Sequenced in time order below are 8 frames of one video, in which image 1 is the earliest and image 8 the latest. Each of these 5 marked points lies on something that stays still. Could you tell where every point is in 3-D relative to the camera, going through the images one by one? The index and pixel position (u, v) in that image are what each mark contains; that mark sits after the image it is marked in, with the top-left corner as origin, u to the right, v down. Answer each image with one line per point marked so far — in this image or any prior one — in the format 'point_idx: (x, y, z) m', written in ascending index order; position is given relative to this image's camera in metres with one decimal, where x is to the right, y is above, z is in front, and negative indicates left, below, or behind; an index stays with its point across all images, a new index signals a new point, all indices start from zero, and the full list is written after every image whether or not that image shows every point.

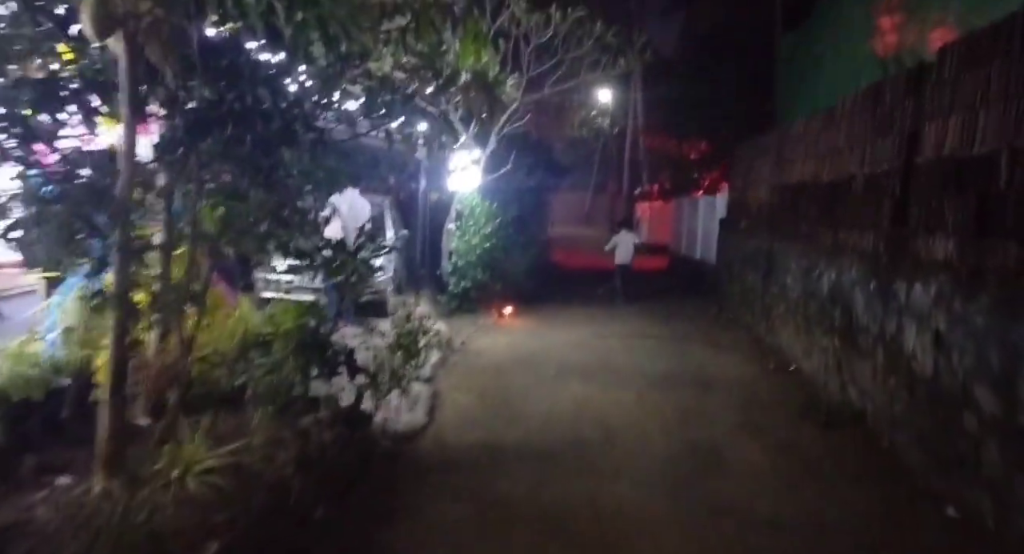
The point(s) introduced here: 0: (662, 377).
0: (+1.8, -1.2, +8.3) m
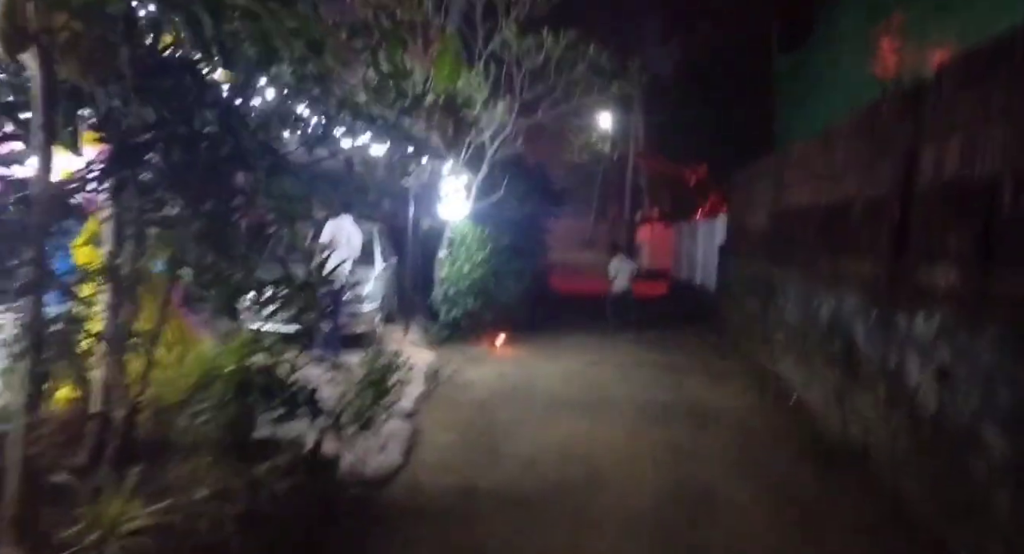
0: (+1.6, -1.5, +7.9) m
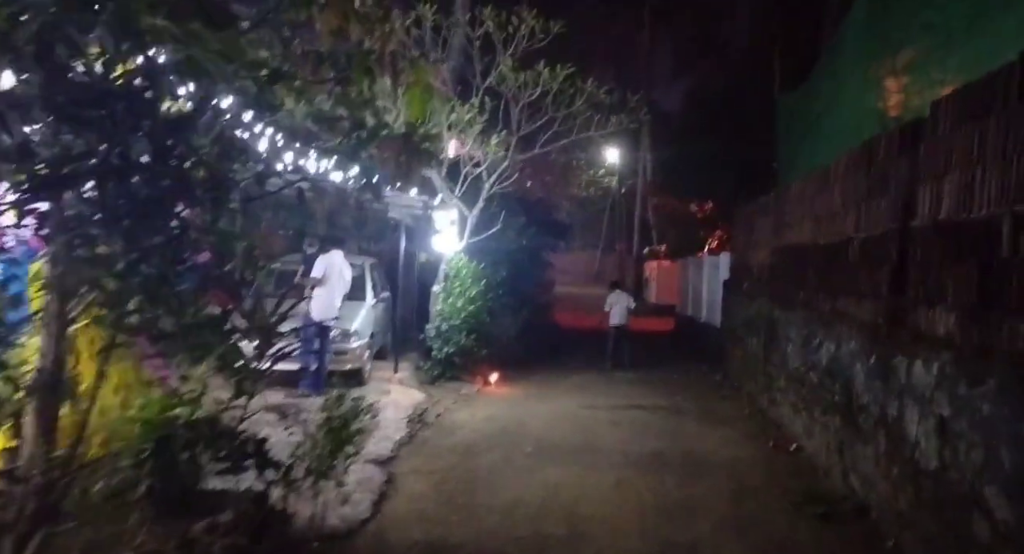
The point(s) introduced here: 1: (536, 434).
0: (+1.5, -2.0, +7.6) m
1: (+0.3, -1.9, +8.1) m
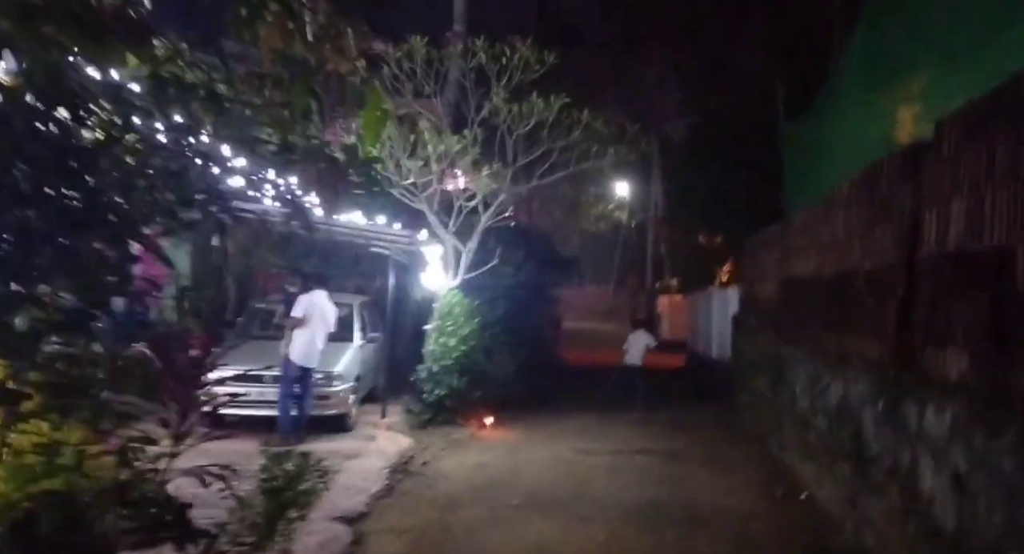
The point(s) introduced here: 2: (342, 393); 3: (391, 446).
0: (+1.3, -2.4, +7.0) m
1: (+0.1, -2.3, +7.6) m
2: (-2.2, -1.5, +8.9) m
3: (-1.6, -2.2, +8.8) m
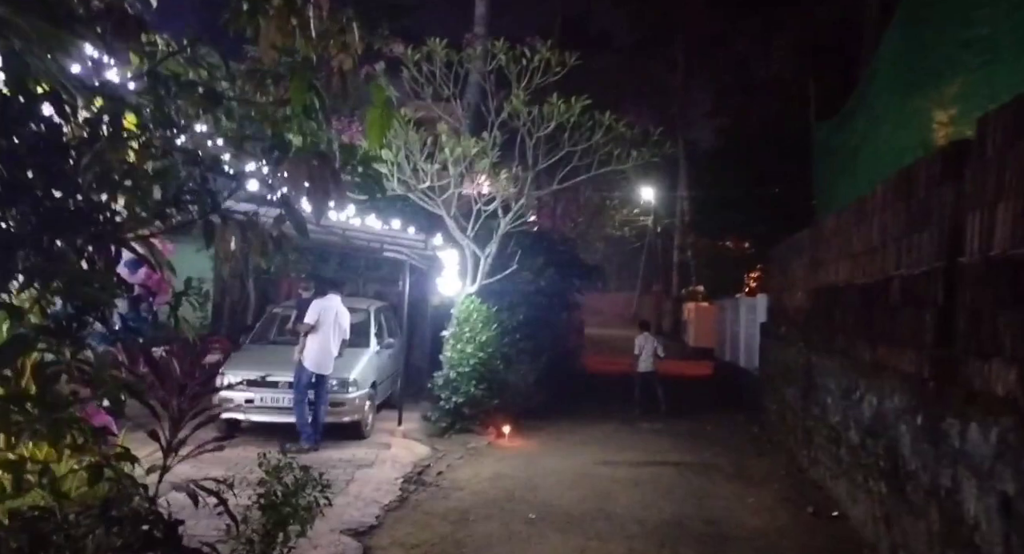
0: (+1.5, -2.4, +6.8) m
1: (+0.3, -2.4, +7.3) m
2: (-2.0, -1.6, +8.8) m
3: (-1.3, -2.2, +8.6) m
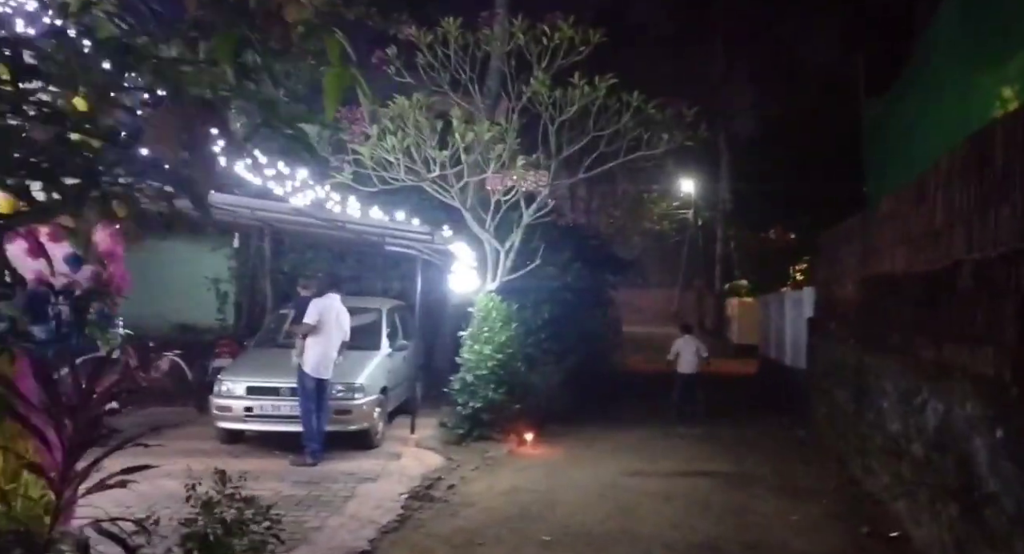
0: (+1.6, -2.4, +6.0) m
1: (+0.5, -2.3, +6.6) m
2: (-1.8, -1.5, +8.2) m
3: (-1.1, -2.2, +8.0) m
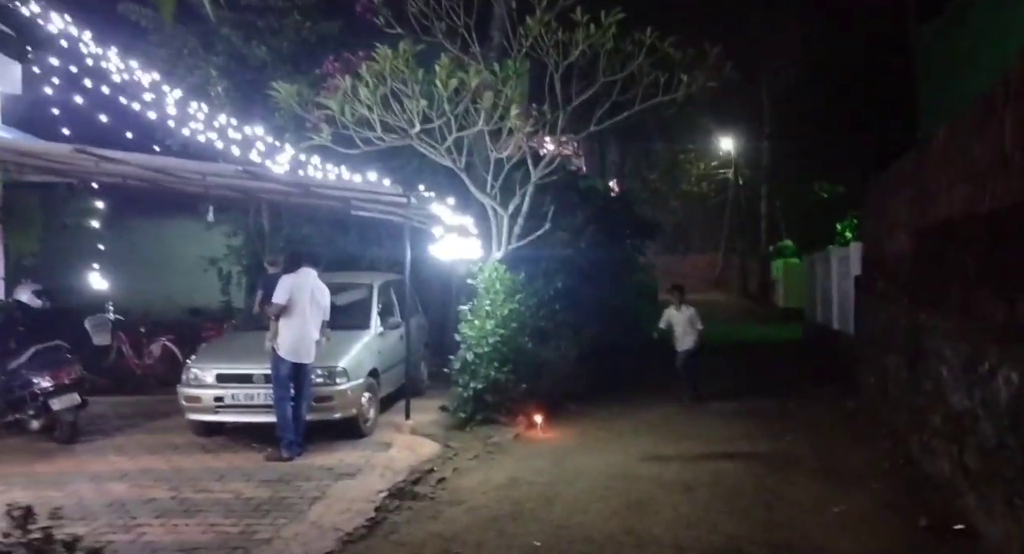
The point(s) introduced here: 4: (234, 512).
0: (+1.5, -2.0, +5.0) m
1: (+0.4, -2.0, +5.7) m
2: (-1.8, -1.2, +7.4) m
3: (-1.1, -1.9, +7.2) m
4: (-2.2, -1.8, +5.3) m
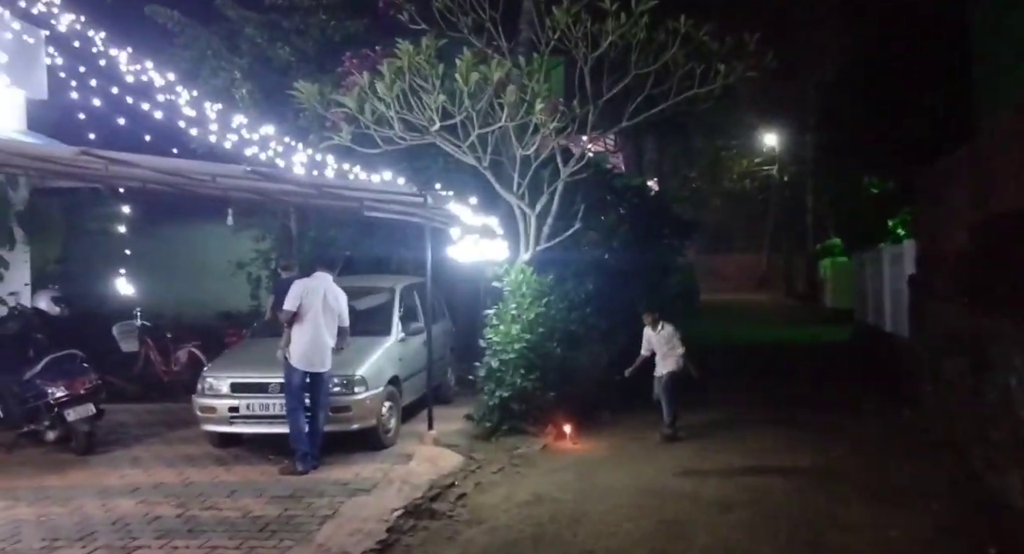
0: (+1.6, -2.0, +4.5) m
1: (+0.6, -2.0, +5.3) m
2: (-1.5, -1.3, +7.1) m
3: (-0.8, -1.9, +6.8) m
4: (-2.0, -1.9, +5.0) m
